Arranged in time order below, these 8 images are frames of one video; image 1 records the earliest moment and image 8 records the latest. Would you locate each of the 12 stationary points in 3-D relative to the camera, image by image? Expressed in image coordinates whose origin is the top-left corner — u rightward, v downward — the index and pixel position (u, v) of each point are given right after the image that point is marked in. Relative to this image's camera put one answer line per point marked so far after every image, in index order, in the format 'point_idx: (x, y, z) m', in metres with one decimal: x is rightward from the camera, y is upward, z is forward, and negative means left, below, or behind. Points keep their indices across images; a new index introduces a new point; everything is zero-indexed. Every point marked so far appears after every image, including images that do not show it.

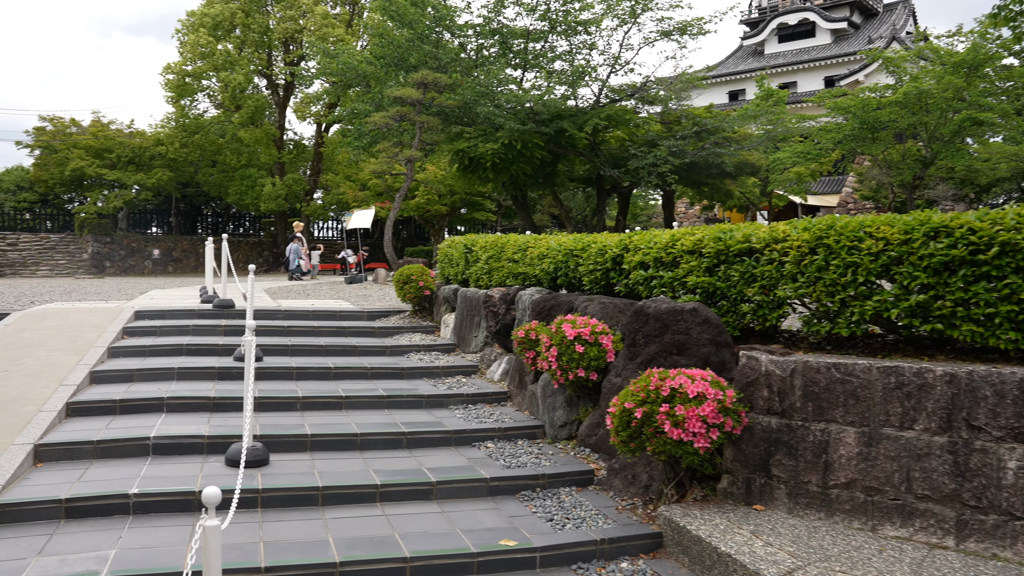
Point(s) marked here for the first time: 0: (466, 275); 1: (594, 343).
0: (-0.7, +0.2, +10.1) m
1: (+0.9, -0.6, +6.5) m
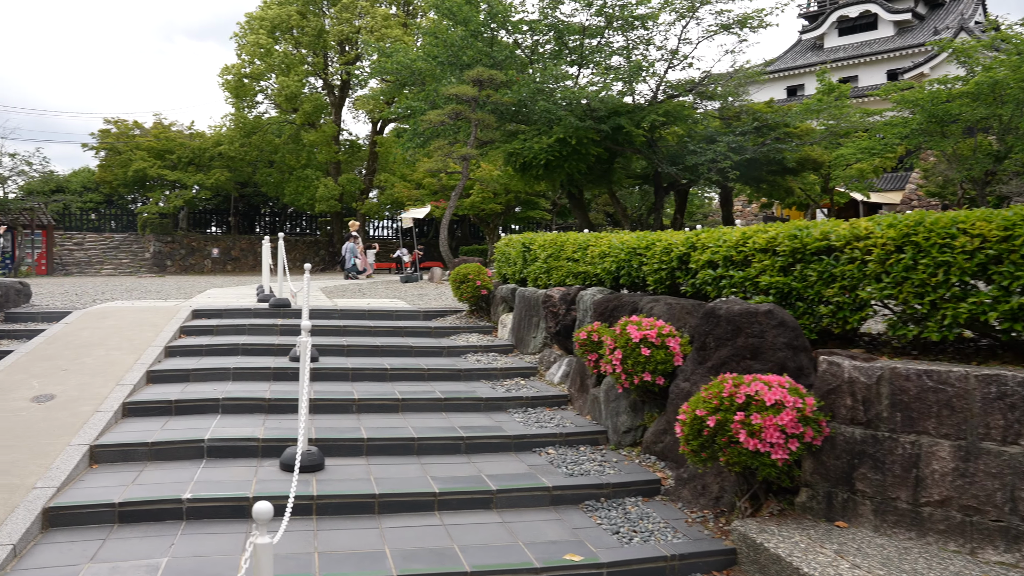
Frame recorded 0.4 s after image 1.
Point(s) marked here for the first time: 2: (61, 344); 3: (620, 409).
0: (+0.2, +0.2, +9.9) m
1: (+1.5, -0.6, +6.2) m
2: (-5.1, -0.7, +6.9) m
3: (+1.2, -1.3, +6.7) m
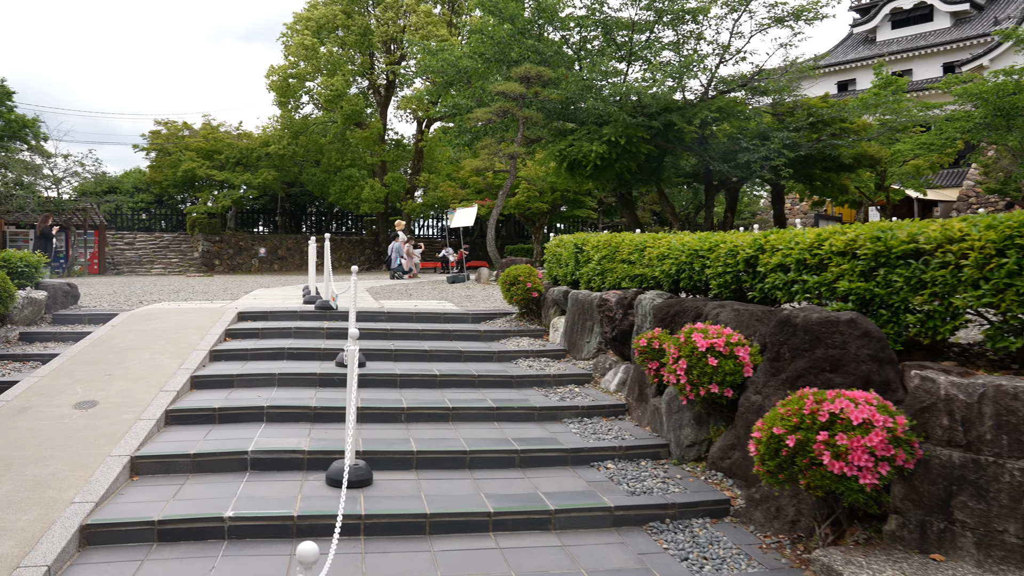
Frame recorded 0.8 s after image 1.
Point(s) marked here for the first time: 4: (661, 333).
0: (+1.0, +0.2, +9.5) m
1: (+2.1, -0.6, +5.8) m
2: (-4.5, -0.7, +6.8) m
3: (+1.7, -1.4, +6.3) m
4: (+1.6, -0.5, +6.5) m
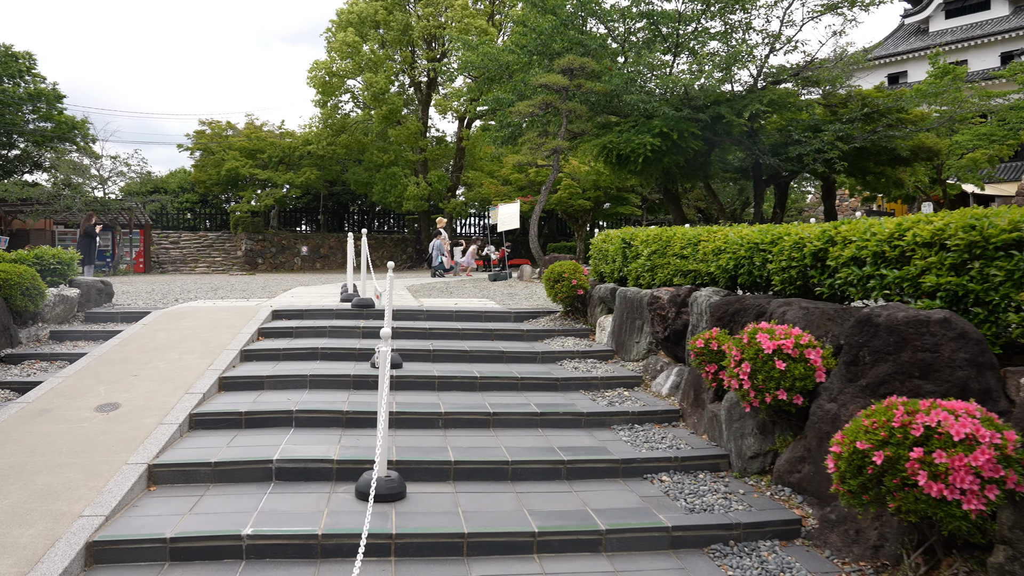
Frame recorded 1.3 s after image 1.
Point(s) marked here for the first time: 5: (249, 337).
0: (+1.6, +0.2, +8.9) m
1: (+2.4, -0.6, +5.2) m
2: (-4.1, -0.6, +6.6) m
3: (+2.2, -1.3, +5.7) m
4: (+2.0, -0.4, +5.9) m
5: (-3.1, -0.6, +7.3) m
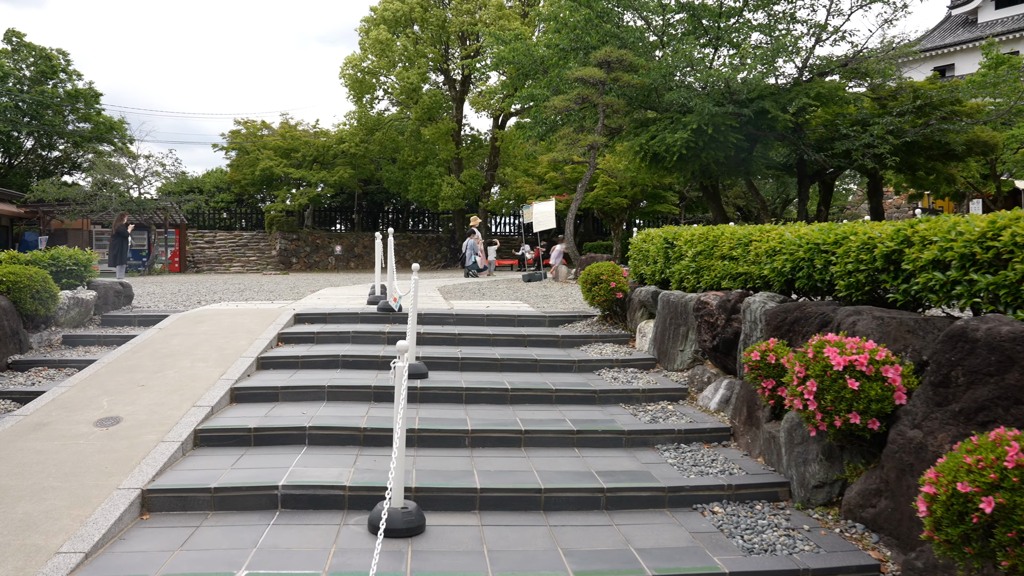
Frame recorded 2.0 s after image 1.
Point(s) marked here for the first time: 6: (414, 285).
0: (+2.1, +0.2, +8.3) m
1: (+2.7, -0.7, +4.5) m
2: (-3.7, -0.7, +6.3) m
3: (+2.4, -1.4, +5.0) m
4: (+2.3, -0.5, +5.2) m
5: (-2.8, -0.6, +6.9) m
6: (-1.0, 0.0, +6.4) m
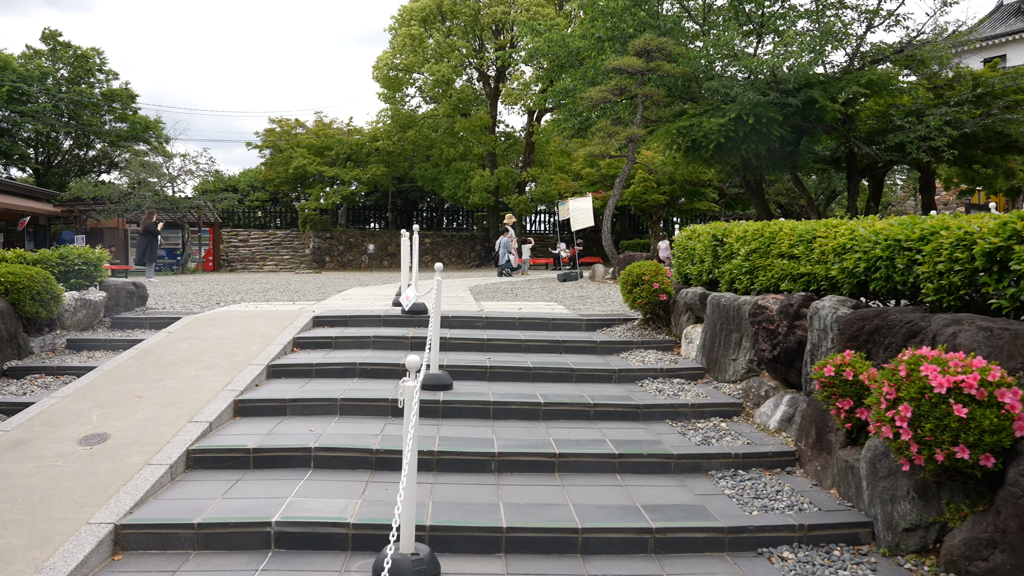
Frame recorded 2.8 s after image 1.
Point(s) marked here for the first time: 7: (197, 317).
0: (+2.5, +0.2, +7.5) m
1: (+2.9, -0.7, +3.7) m
2: (-3.4, -0.7, +5.8) m
3: (+2.7, -1.4, +4.2) m
4: (+2.5, -0.5, +4.5) m
5: (-2.4, -0.6, +6.4) m
6: (-0.7, 0.0, +5.8) m
7: (-3.9, -0.3, +7.6) m
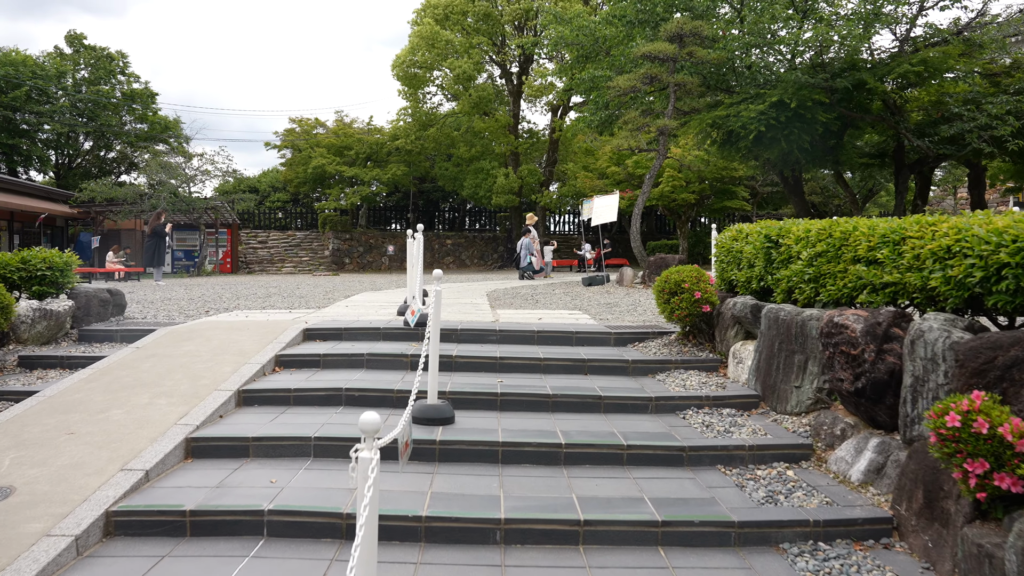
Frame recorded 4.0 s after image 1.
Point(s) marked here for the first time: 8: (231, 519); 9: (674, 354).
0: (+2.7, +0.1, +6.4) m
1: (+2.9, -0.8, +2.6) m
2: (-3.3, -0.8, +5.0) m
3: (+2.7, -1.5, +3.1) m
4: (+2.6, -0.6, +3.4) m
5: (-2.3, -0.7, +5.5) m
6: (-0.6, -0.1, +4.9) m
7: (-3.7, -0.4, +6.7) m
8: (-1.6, -1.3, +3.4) m
9: (+1.7, -0.7, +6.4) m
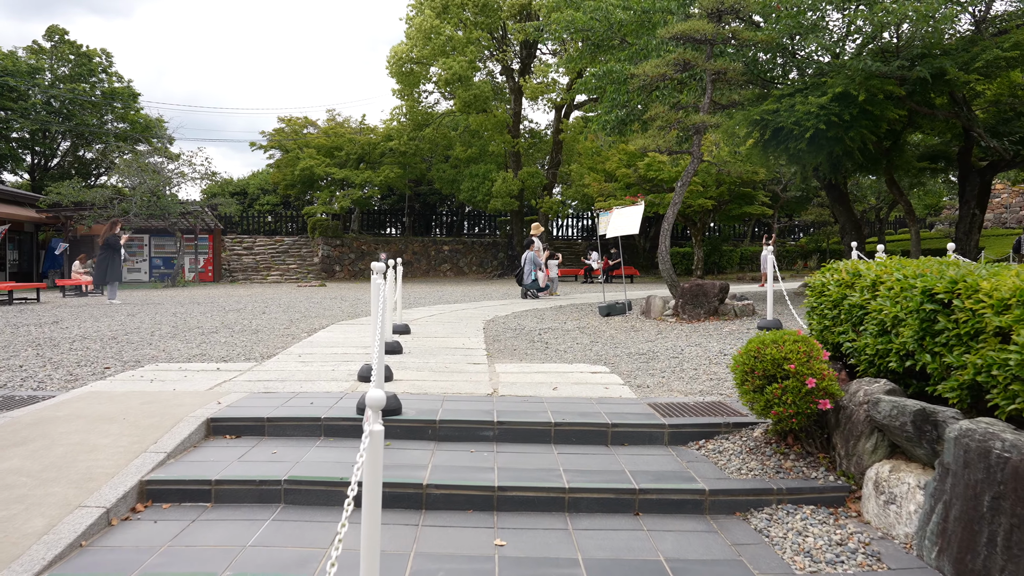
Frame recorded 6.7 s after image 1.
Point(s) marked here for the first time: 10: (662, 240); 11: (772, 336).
0: (+2.7, -0.5, +4.2) m
1: (+2.9, -1.3, +0.3) m
2: (-3.3, -1.3, +2.7) m
3: (+2.7, -2.0, +0.9) m
4: (+2.6, -1.2, +1.1) m
5: (-2.3, -1.2, +3.2) m
6: (-0.6, -0.6, +2.6) m
7: (-3.6, -1.0, +4.5) m
8: (-1.5, -1.8, +1.1) m
9: (+1.7, -1.2, +4.2) m
10: (+3.1, +1.1, +12.7) m
11: (+1.8, -0.4, +4.3) m
